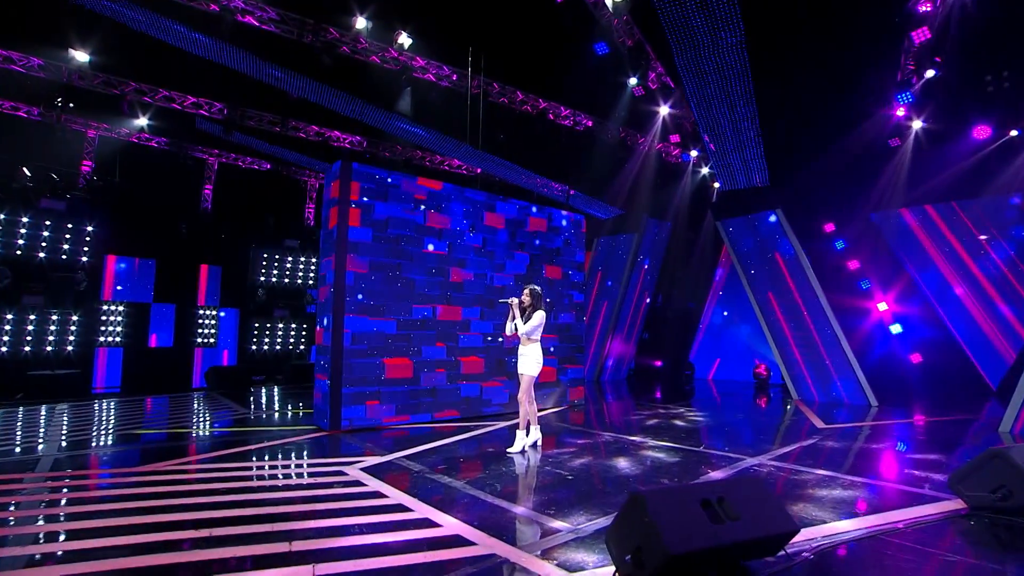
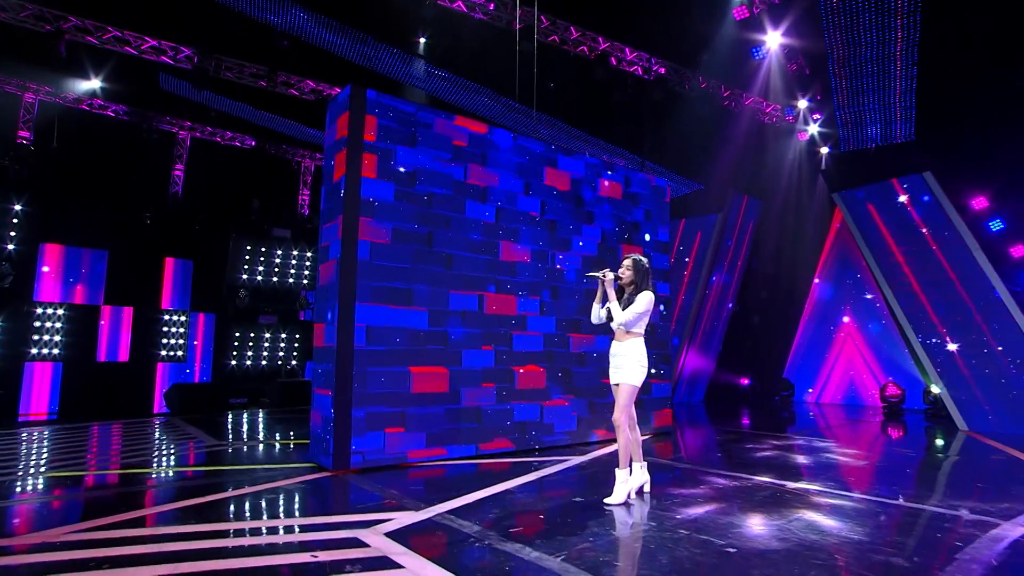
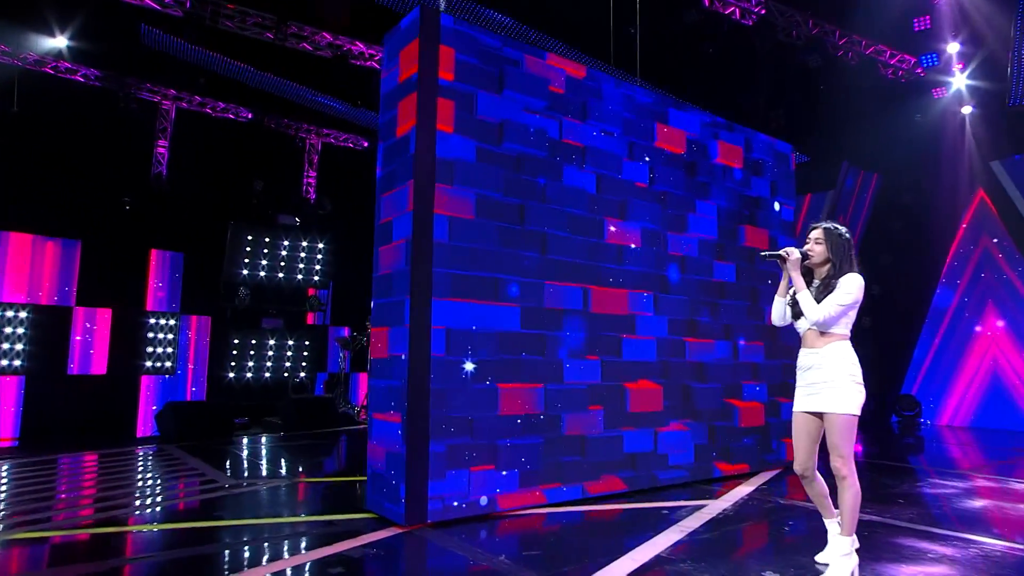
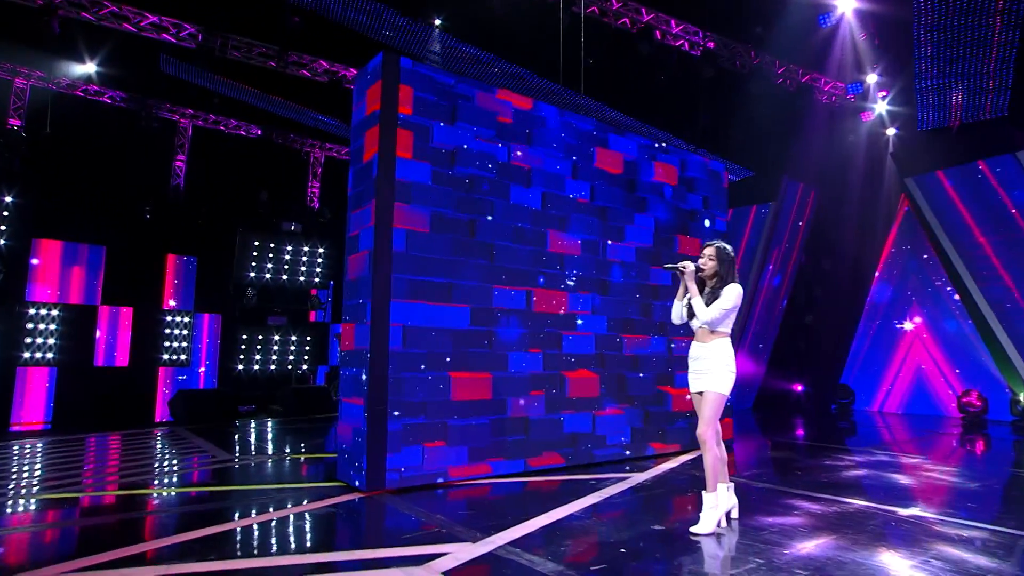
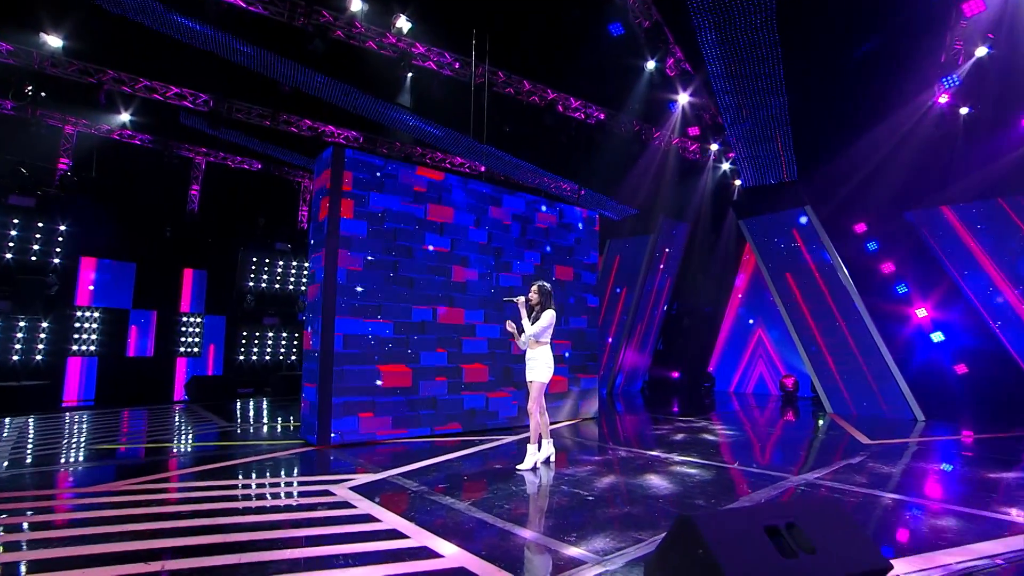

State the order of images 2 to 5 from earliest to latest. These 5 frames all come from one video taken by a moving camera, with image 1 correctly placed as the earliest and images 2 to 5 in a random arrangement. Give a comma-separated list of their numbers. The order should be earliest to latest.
5, 2, 4, 3
